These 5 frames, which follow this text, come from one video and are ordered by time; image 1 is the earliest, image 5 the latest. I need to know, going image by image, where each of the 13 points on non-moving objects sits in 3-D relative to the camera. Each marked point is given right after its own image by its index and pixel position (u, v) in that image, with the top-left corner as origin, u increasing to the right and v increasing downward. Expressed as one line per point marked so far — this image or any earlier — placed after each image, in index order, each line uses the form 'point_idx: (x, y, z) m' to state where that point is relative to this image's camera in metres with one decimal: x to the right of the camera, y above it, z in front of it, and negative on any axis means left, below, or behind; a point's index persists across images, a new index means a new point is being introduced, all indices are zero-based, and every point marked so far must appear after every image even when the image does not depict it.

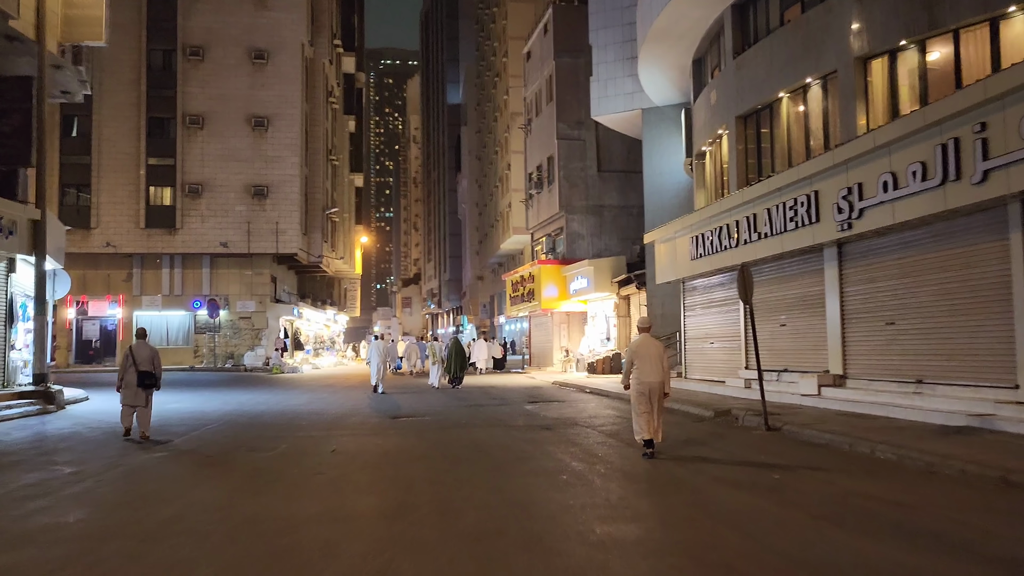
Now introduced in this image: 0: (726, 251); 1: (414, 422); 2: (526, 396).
0: (+4.8, +0.8, +18.6) m
1: (-1.7, -2.3, +14.5) m
2: (+0.3, -2.6, +20.0) m
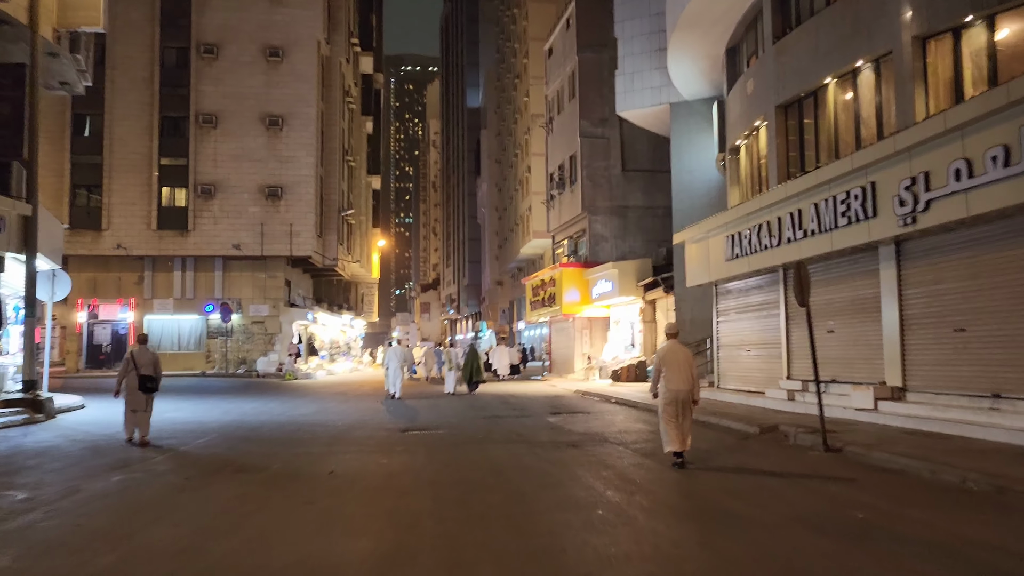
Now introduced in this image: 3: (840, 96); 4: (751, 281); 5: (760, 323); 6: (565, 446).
0: (+5.3, +0.8, +17.2) m
1: (-1.3, -2.3, +13.2) m
2: (+0.8, -2.7, +18.6) m
3: (+6.4, +3.7, +16.1) m
4: (+5.5, +0.2, +19.0) m
5: (+5.6, -0.8, +18.7) m
6: (+0.7, -2.2, +11.5) m
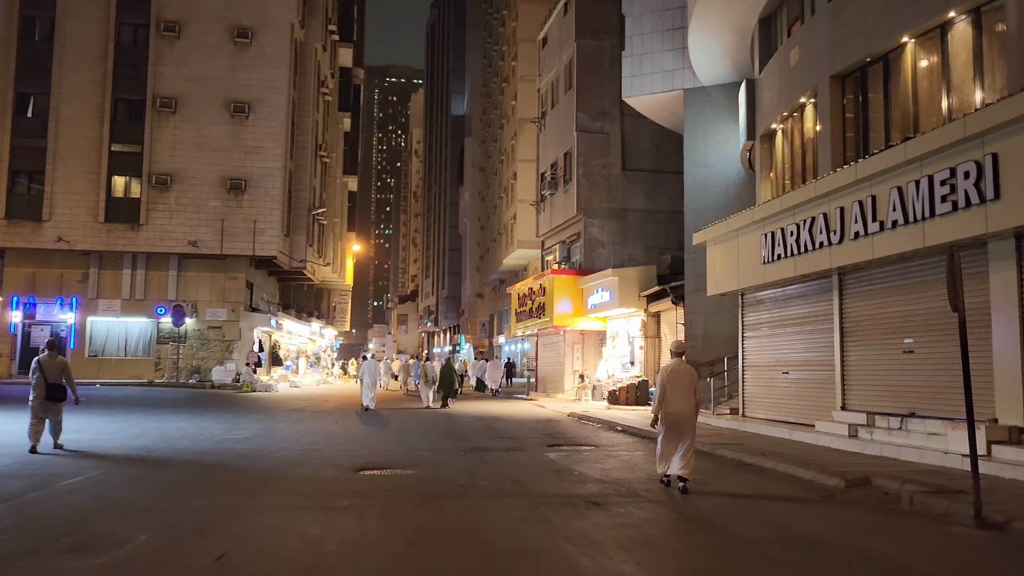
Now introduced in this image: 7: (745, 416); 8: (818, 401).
0: (+5.1, +0.6, +13.9) m
1: (-1.4, -2.2, +9.7) m
2: (+0.6, -2.7, +15.1) m
3: (+6.4, +3.6, +12.9) m
4: (+5.3, 0.0, +15.7) m
5: (+5.4, -1.0, +15.4) m
6: (+0.7, -2.1, +8.0) m
7: (+4.9, -2.7, +17.4) m
8: (+5.4, -2.0, +14.7) m
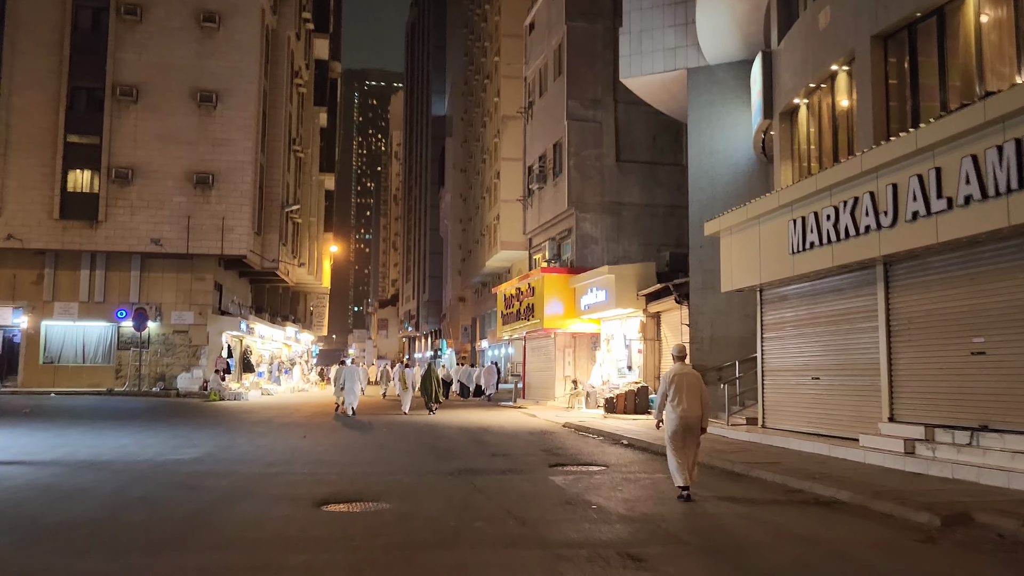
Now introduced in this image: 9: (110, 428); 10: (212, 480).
0: (+5.1, +0.7, +11.9) m
1: (-1.4, -2.1, +7.6) m
2: (+0.5, -2.6, +13.1) m
3: (+6.3, +3.7, +11.1) m
4: (+5.2, +0.1, +13.8) m
5: (+5.3, -0.9, +13.4) m
6: (+0.8, -2.0, +6.0) m
7: (+4.7, -2.6, +15.4) m
8: (+5.3, -1.9, +12.7) m
9: (-8.6, -3.0, +17.7) m
10: (-3.6, -2.3, +10.0) m
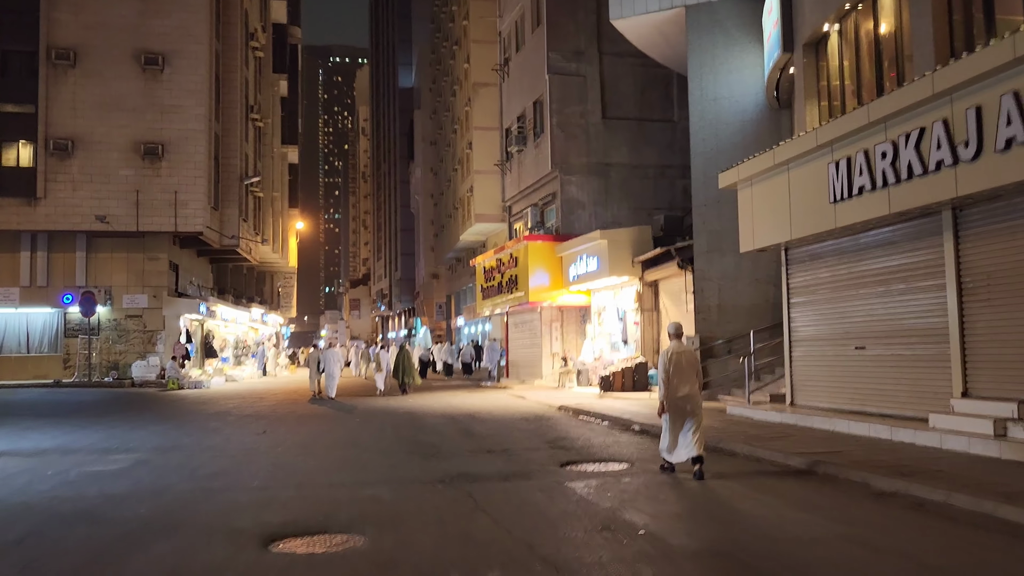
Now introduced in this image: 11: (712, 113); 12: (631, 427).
0: (+5.0, +1.3, +9.9) m
1: (-1.2, -1.8, +5.4) m
2: (+0.5, -2.1, +11.0) m
3: (+6.2, +4.3, +8.9) m
4: (+5.1, +0.8, +11.7) m
5: (+5.2, -0.2, +11.4) m
6: (+1.0, -1.6, +3.9) m
7: (+4.6, -1.9, +13.4) m
8: (+5.3, -1.3, +10.7) m
9: (-8.8, -2.6, +15.3) m
10: (-3.5, -2.0, +7.7) m
11: (+4.5, +3.9, +18.6) m
12: (+2.0, -2.3, +13.7) m
